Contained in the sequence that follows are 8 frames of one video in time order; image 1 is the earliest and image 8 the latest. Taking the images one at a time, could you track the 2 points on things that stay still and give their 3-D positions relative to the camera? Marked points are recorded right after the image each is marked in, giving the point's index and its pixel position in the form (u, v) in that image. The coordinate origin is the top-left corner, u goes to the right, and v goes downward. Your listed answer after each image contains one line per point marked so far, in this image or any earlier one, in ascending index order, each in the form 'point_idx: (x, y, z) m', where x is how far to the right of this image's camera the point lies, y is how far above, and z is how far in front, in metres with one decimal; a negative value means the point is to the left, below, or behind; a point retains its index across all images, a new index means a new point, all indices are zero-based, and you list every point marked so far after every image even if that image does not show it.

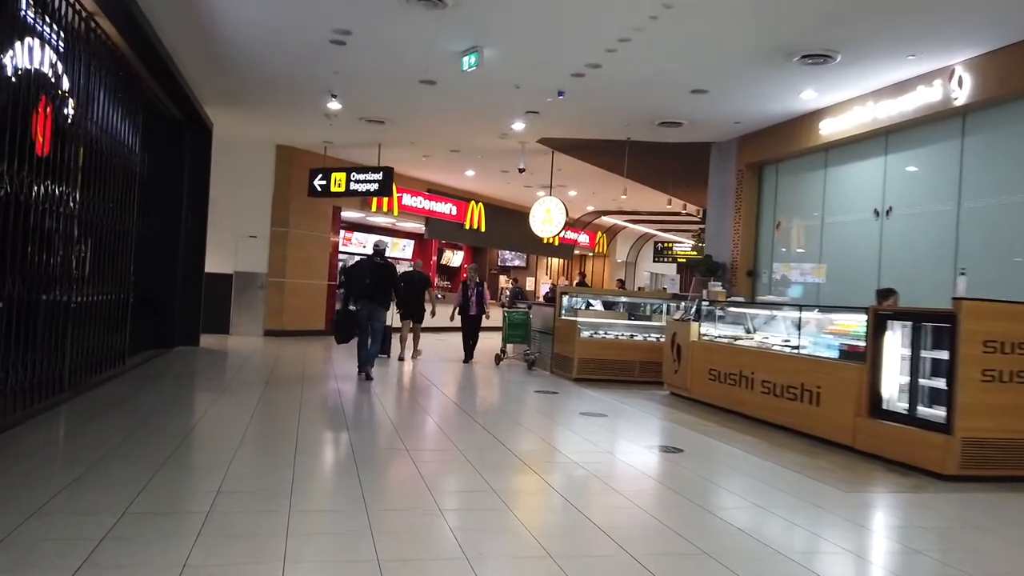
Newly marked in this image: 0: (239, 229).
0: (-4.4, +0.9, +12.1) m
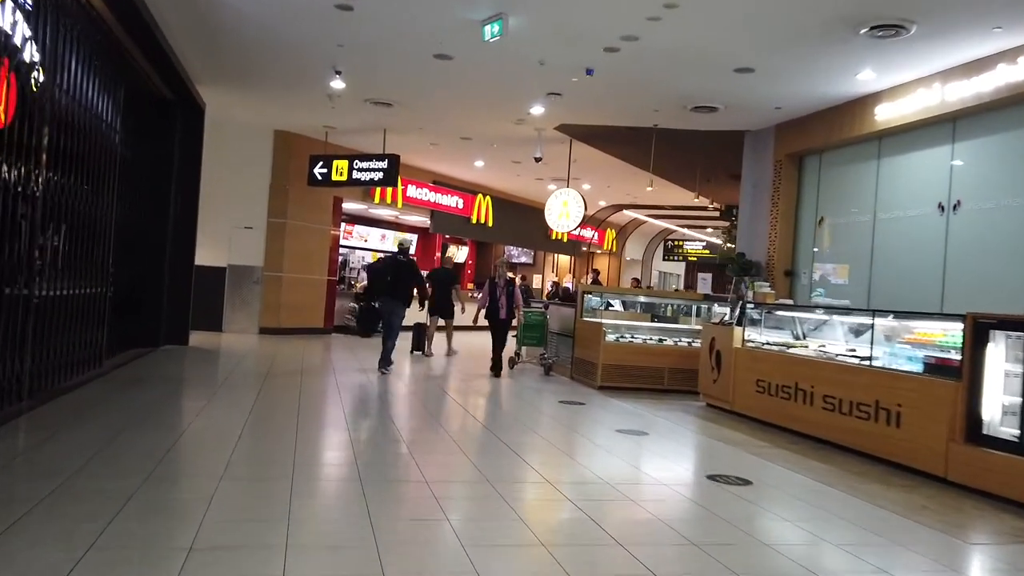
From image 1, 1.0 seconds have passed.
0: (-4.2, +1.0, +11.4) m
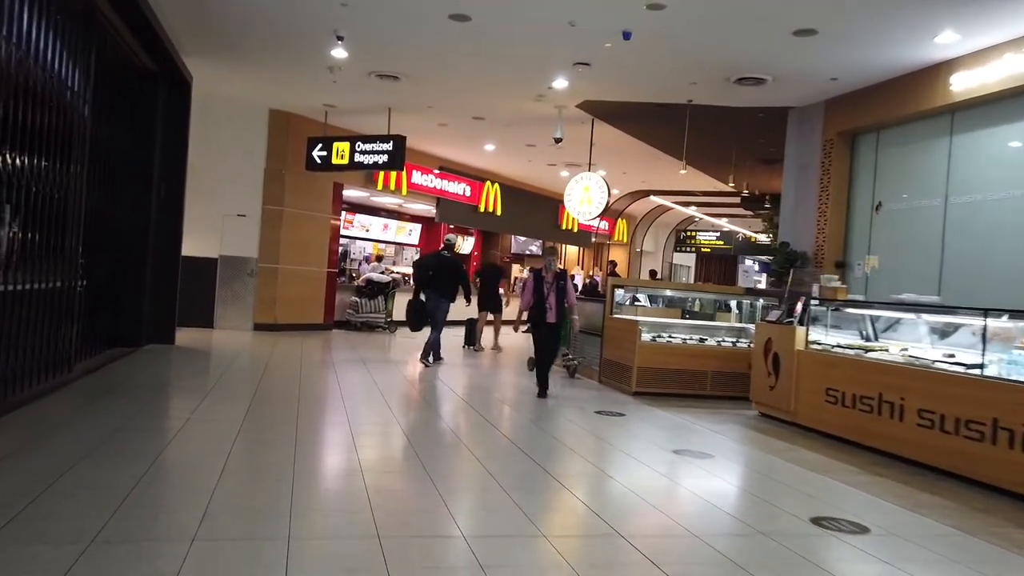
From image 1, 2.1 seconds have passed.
0: (-3.9, +1.1, +10.5) m
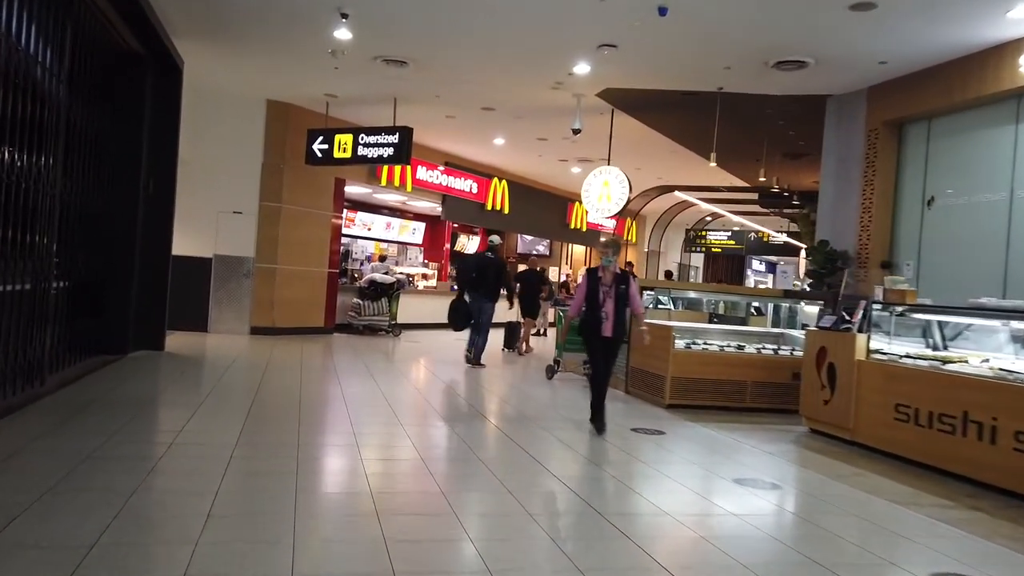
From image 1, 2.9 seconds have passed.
0: (-3.8, +1.1, +9.9) m
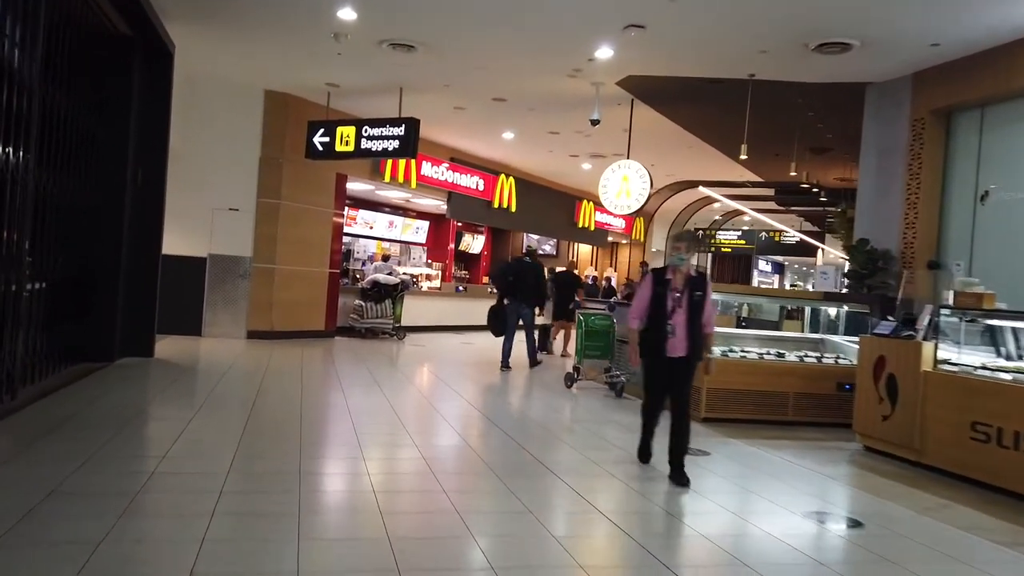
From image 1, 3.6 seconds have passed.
0: (-3.6, +1.1, +9.3) m
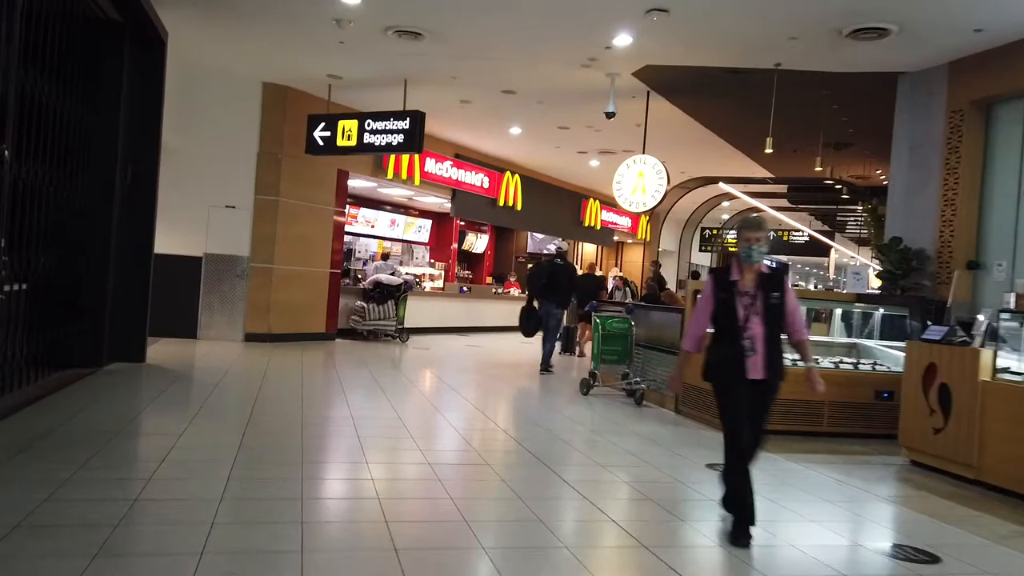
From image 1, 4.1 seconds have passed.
0: (-3.5, +1.1, +8.9) m
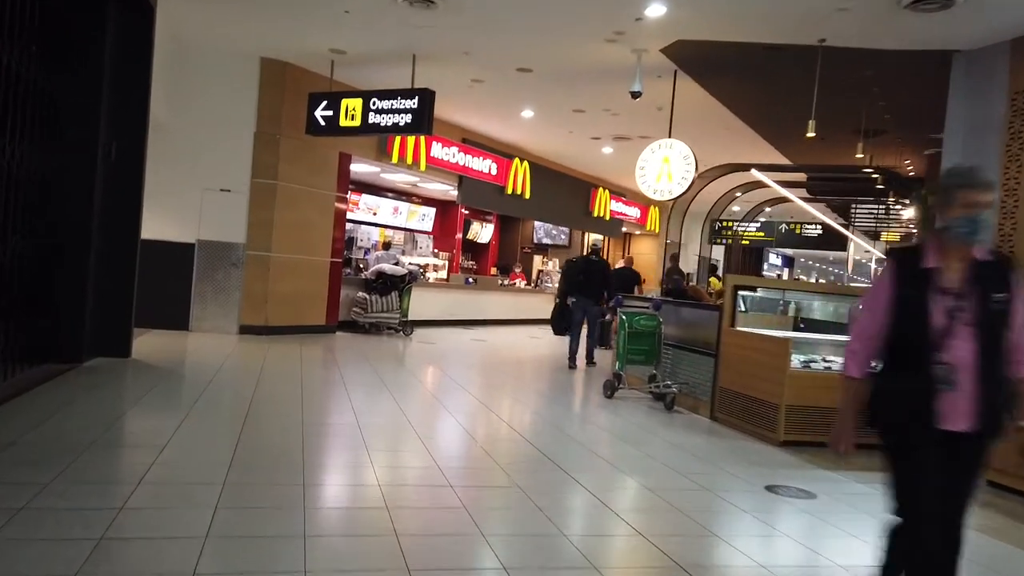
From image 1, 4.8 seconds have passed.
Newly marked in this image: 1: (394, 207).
0: (-3.4, +1.2, +8.4) m
1: (-1.9, +1.3, +12.6) m
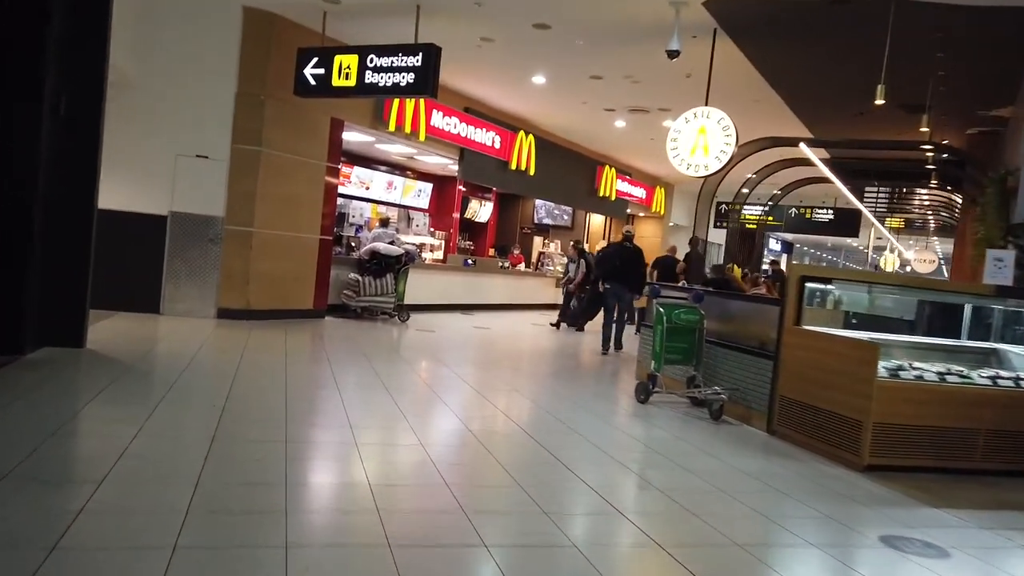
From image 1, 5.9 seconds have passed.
0: (-3.2, +1.4, +7.4) m
1: (-1.9, +1.6, +11.7) m
